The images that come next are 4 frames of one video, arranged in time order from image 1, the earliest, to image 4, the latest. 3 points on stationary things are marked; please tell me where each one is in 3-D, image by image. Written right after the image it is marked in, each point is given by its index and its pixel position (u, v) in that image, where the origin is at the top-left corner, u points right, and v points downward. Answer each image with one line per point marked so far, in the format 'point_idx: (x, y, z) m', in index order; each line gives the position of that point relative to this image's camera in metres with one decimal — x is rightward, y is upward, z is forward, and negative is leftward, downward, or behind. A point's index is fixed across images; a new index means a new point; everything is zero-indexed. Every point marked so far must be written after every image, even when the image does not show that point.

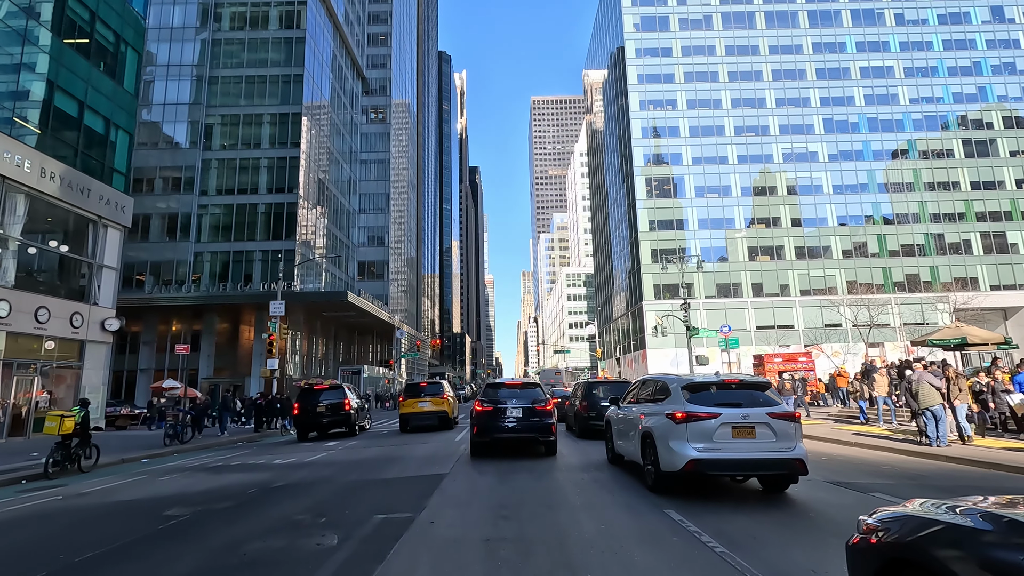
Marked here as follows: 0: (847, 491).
0: (+4.4, -2.6, +6.2) m
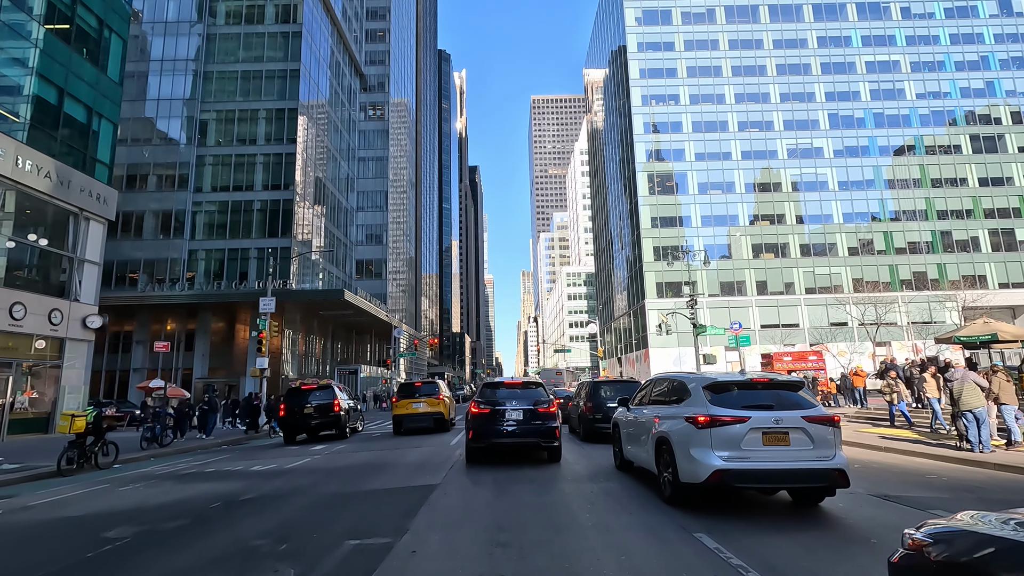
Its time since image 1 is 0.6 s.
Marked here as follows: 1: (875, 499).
0: (+4.4, -2.4, +5.4) m
1: (+4.3, -2.5, +5.6) m
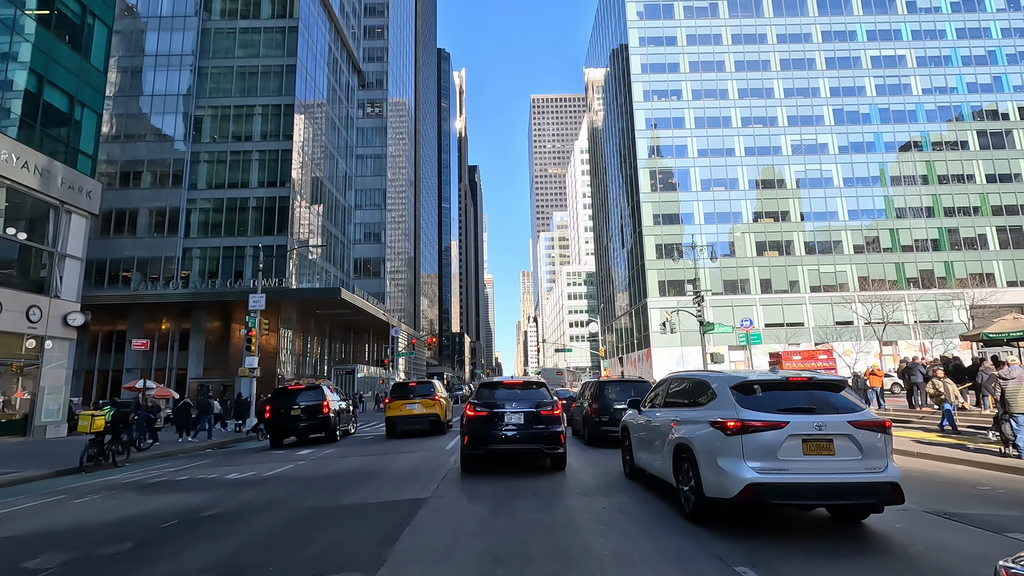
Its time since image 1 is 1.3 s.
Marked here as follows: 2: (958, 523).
0: (+4.4, -2.3, +4.7) m
1: (+4.3, -2.3, +4.9) m
2: (+4.3, -2.3, +4.6) m
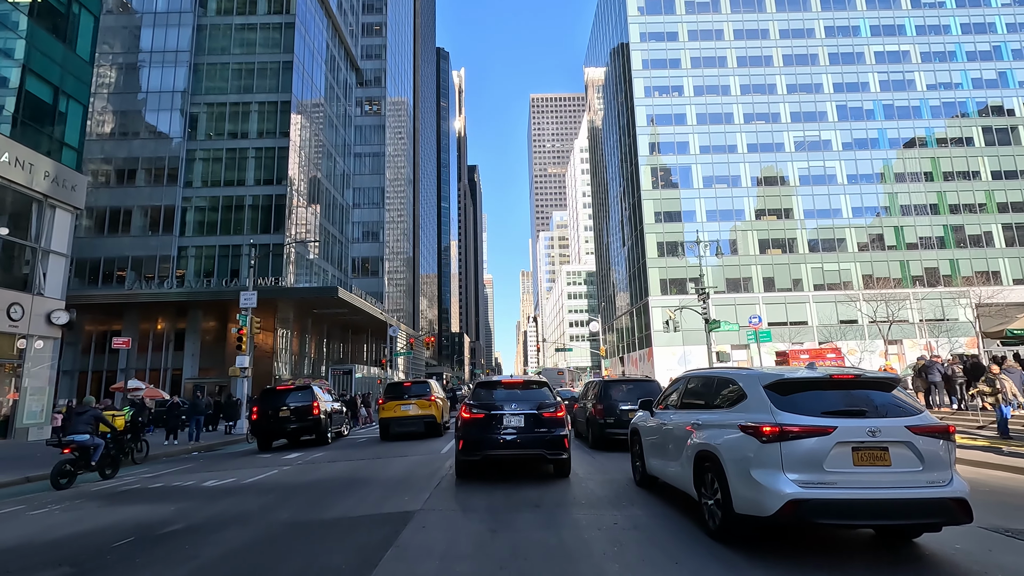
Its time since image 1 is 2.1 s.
0: (+4.4, -2.2, +4.1) m
1: (+4.2, -2.2, +4.3) m
2: (+4.3, -2.2, +4.1) m
